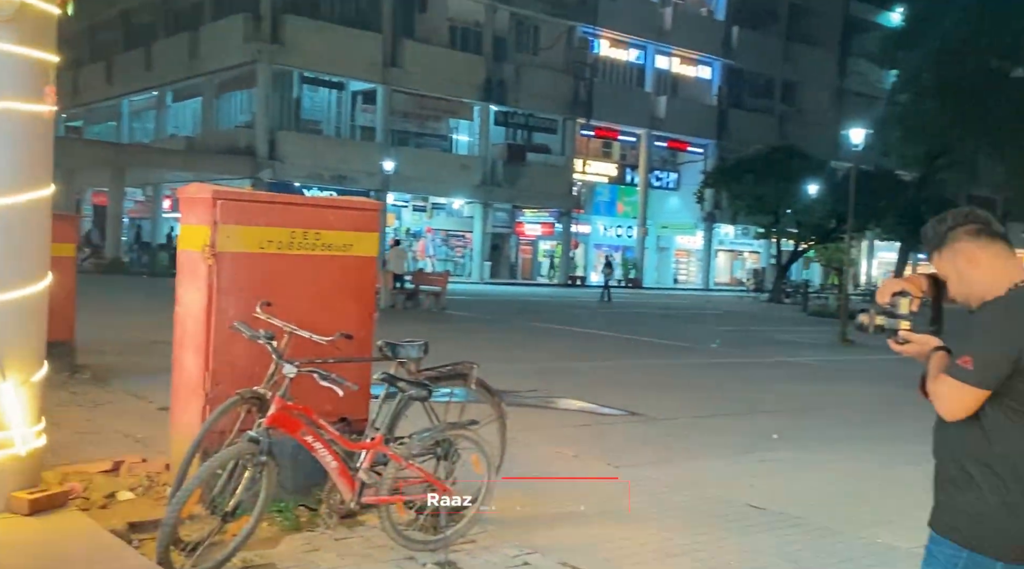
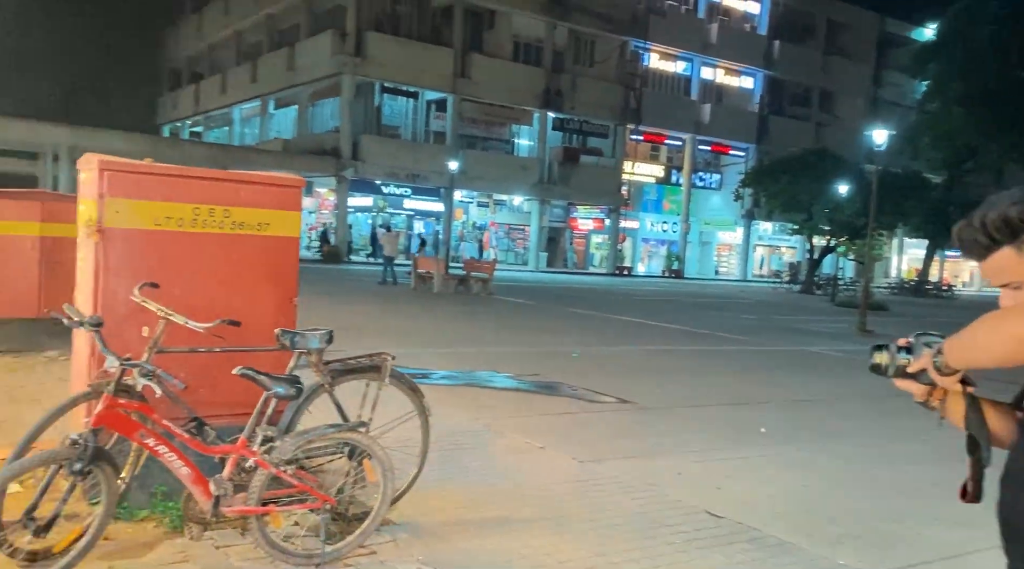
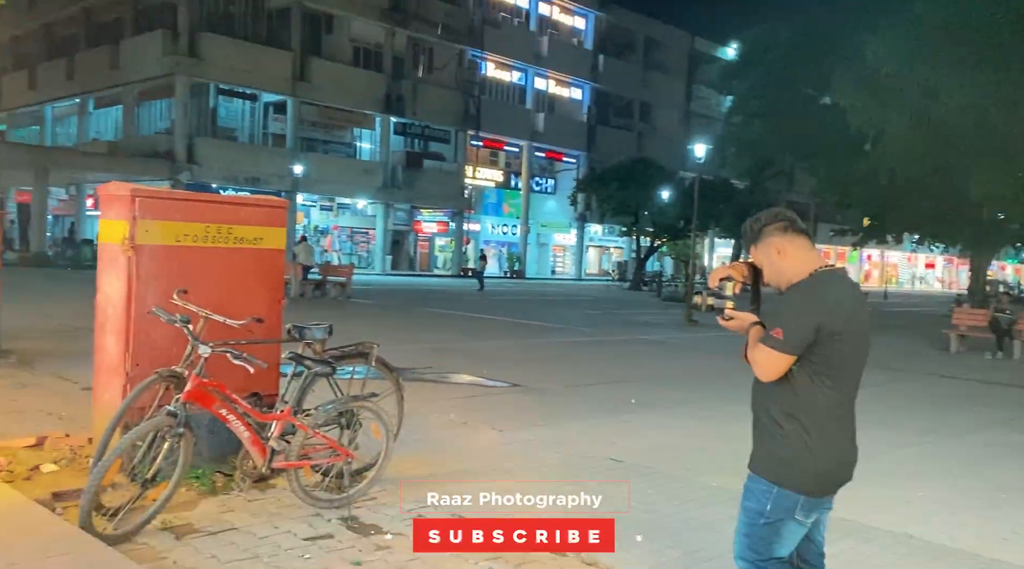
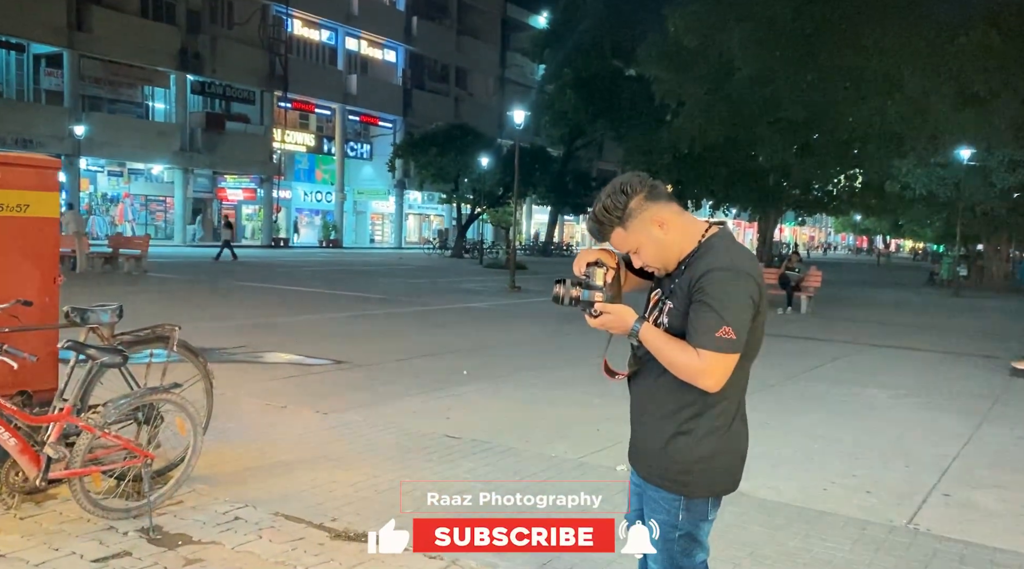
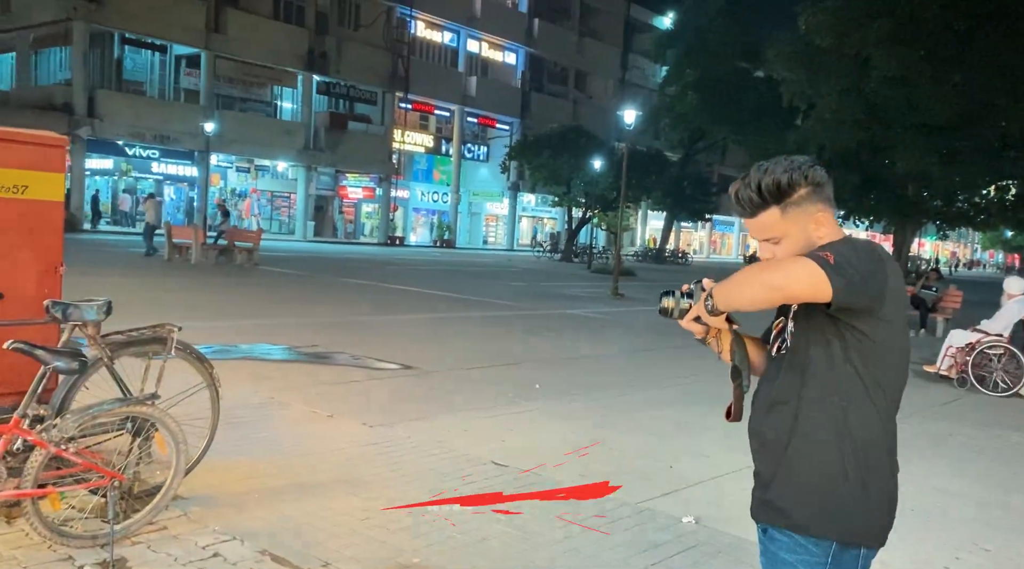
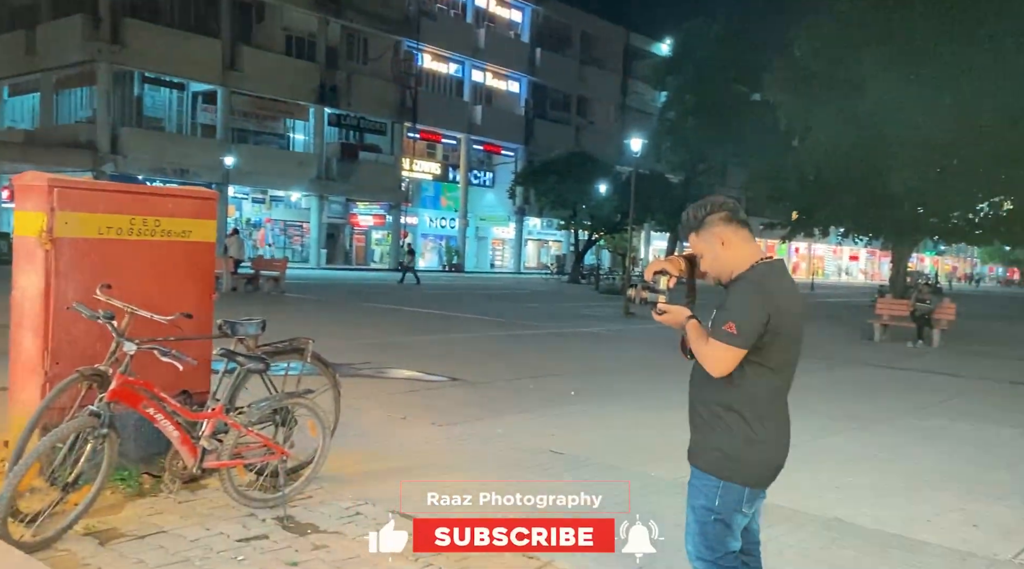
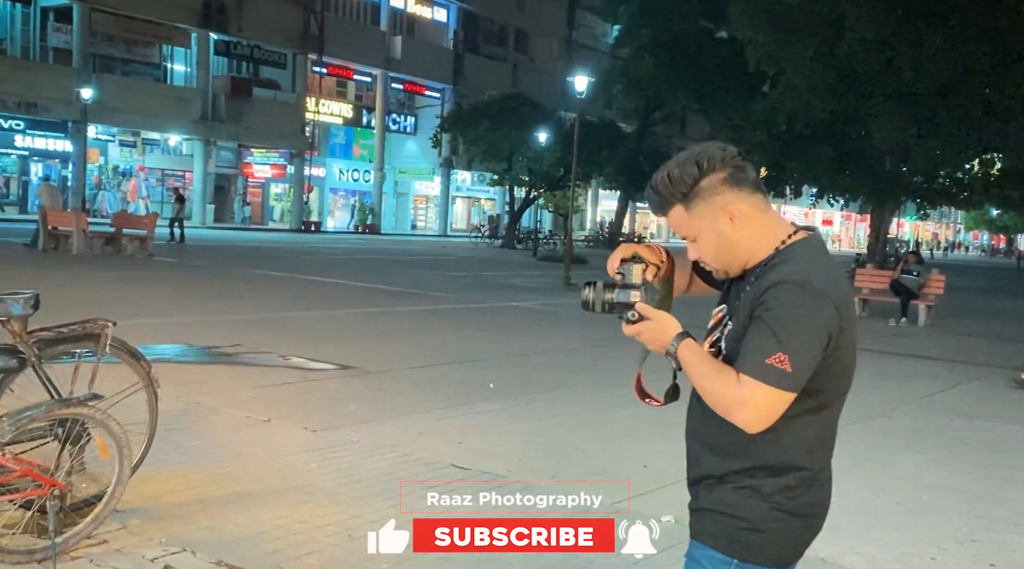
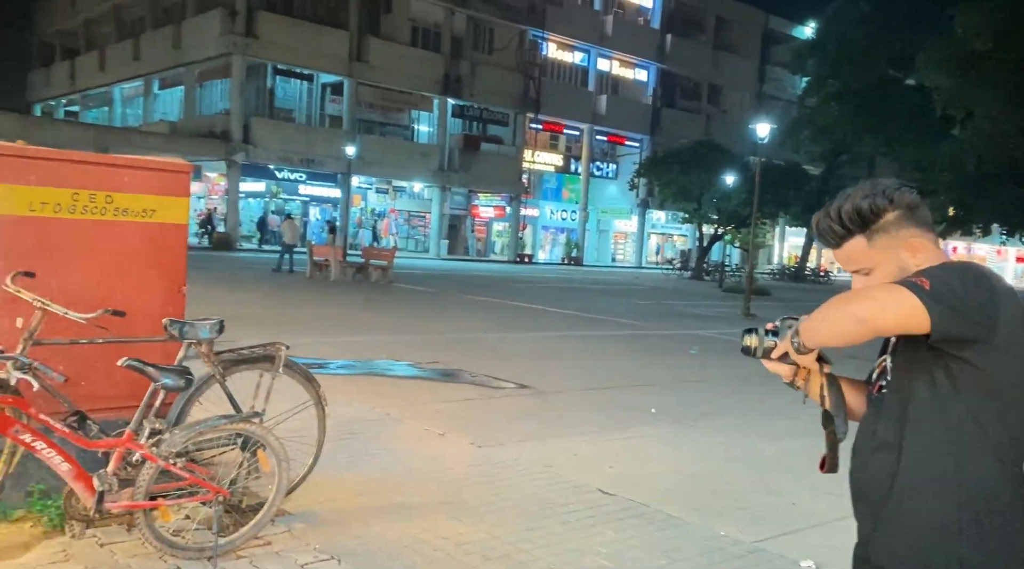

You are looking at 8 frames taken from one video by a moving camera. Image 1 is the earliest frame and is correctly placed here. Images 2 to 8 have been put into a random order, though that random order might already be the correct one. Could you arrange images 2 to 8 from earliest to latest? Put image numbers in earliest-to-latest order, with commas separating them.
3, 6, 4, 7, 5, 8, 2
